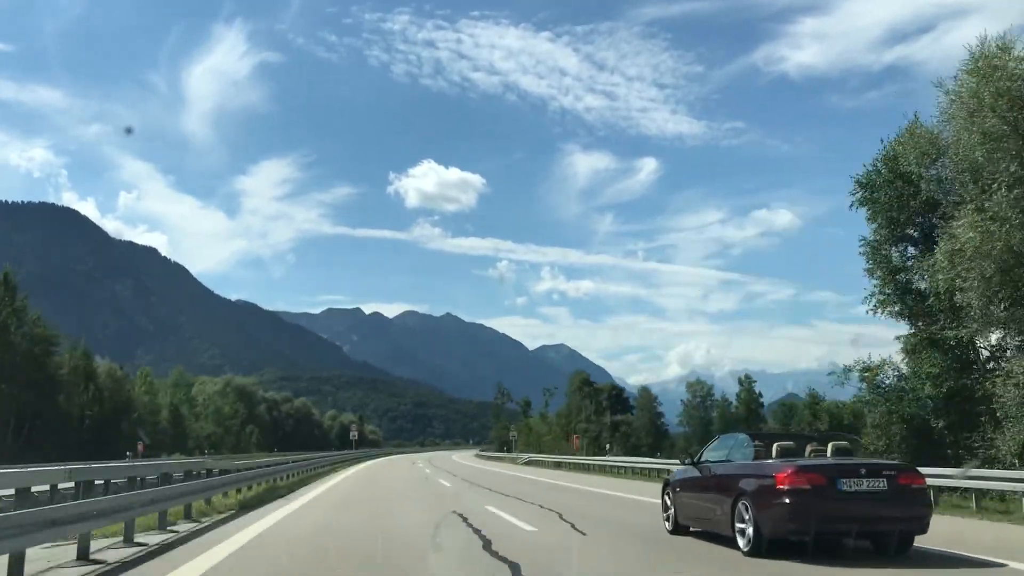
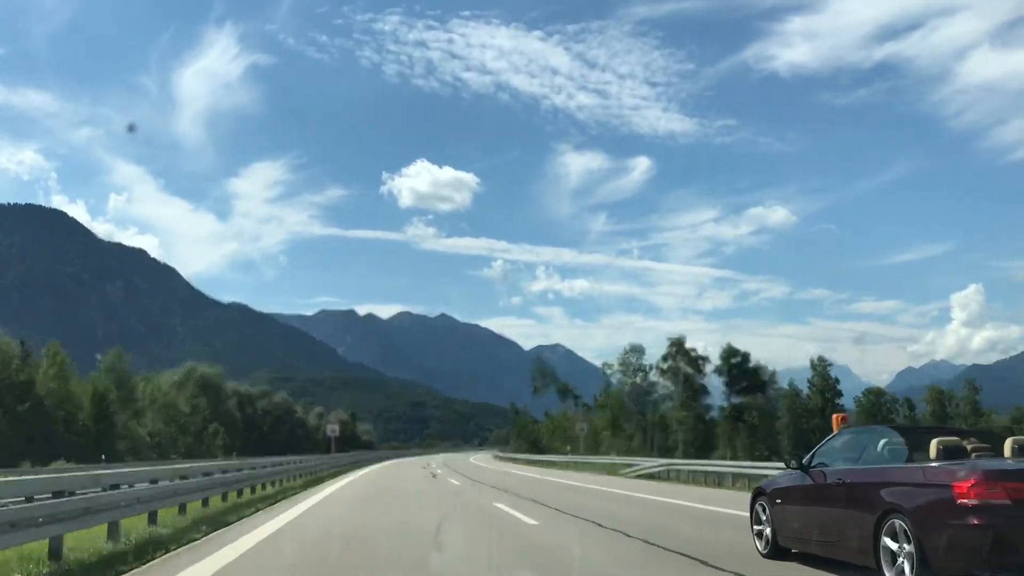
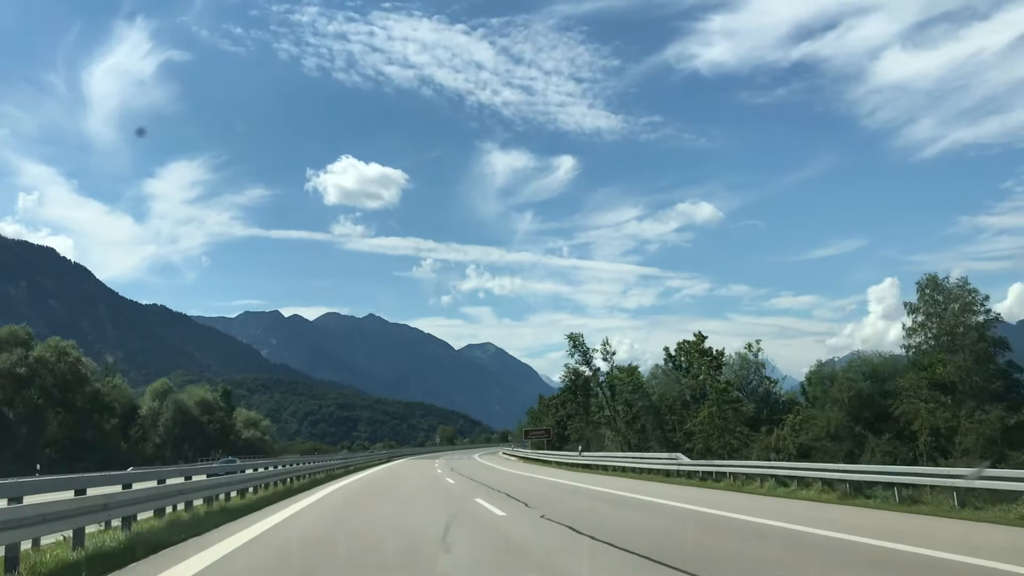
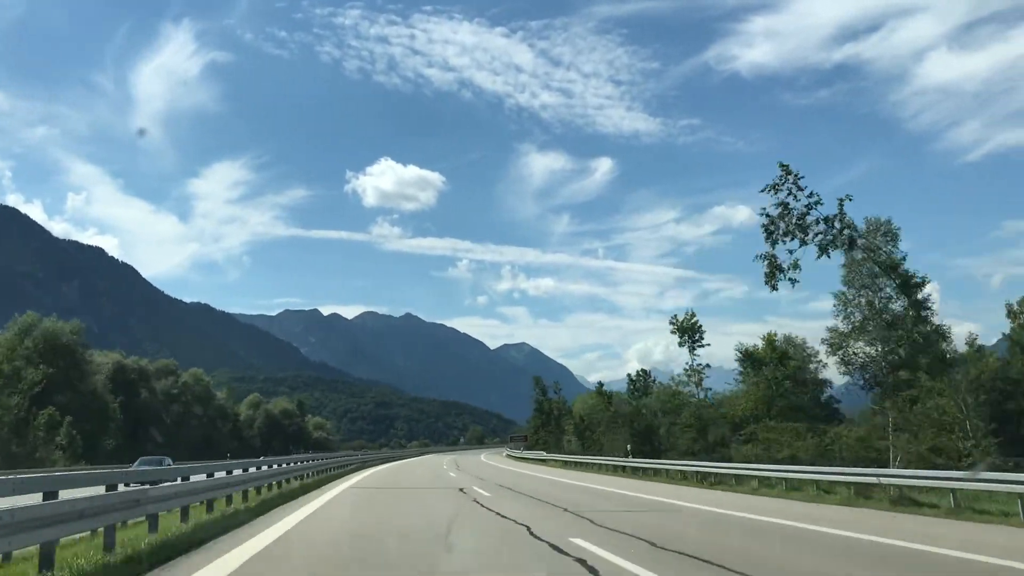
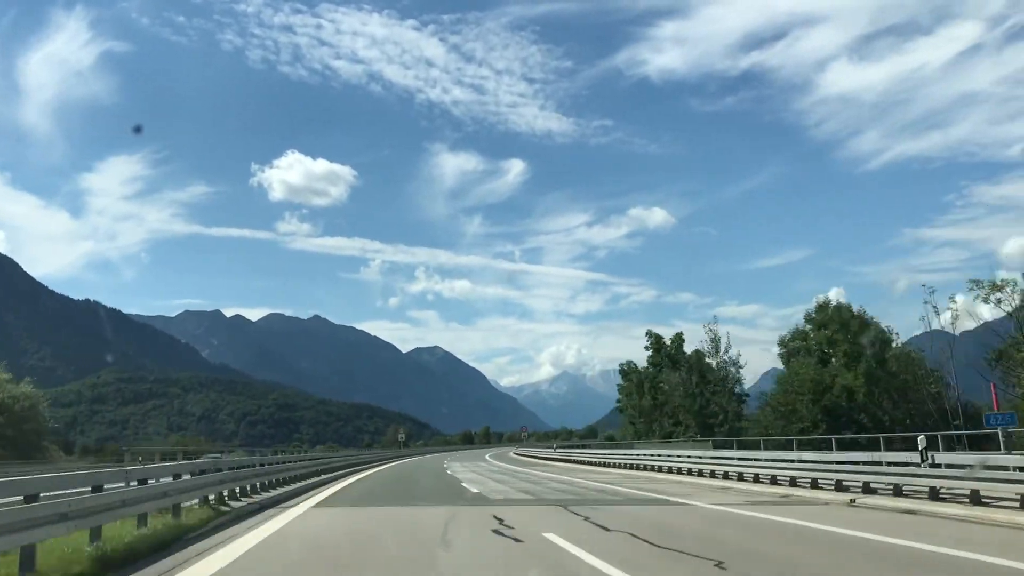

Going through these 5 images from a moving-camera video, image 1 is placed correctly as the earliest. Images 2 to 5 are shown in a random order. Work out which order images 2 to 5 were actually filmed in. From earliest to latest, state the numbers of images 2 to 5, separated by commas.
2, 4, 3, 5
